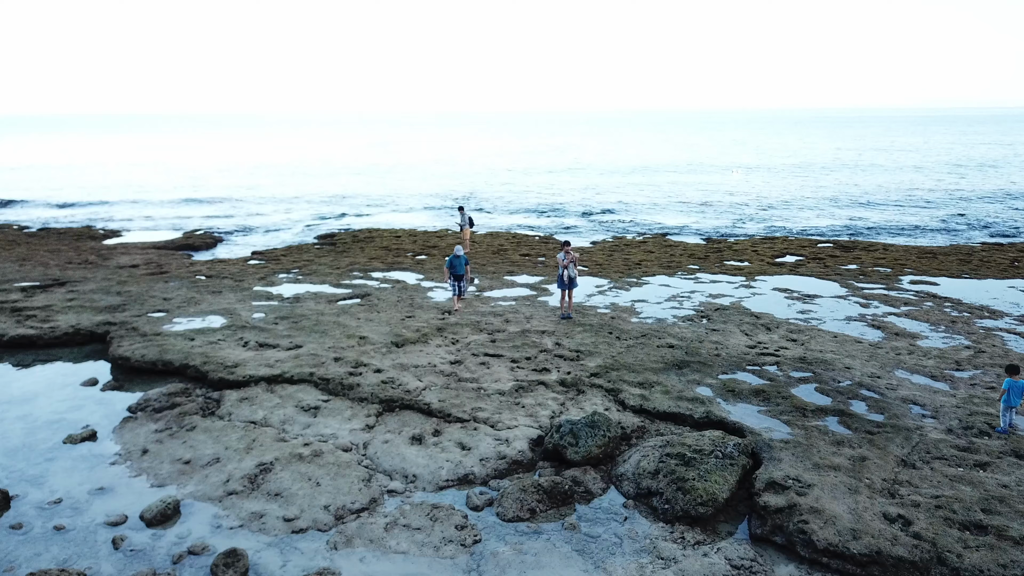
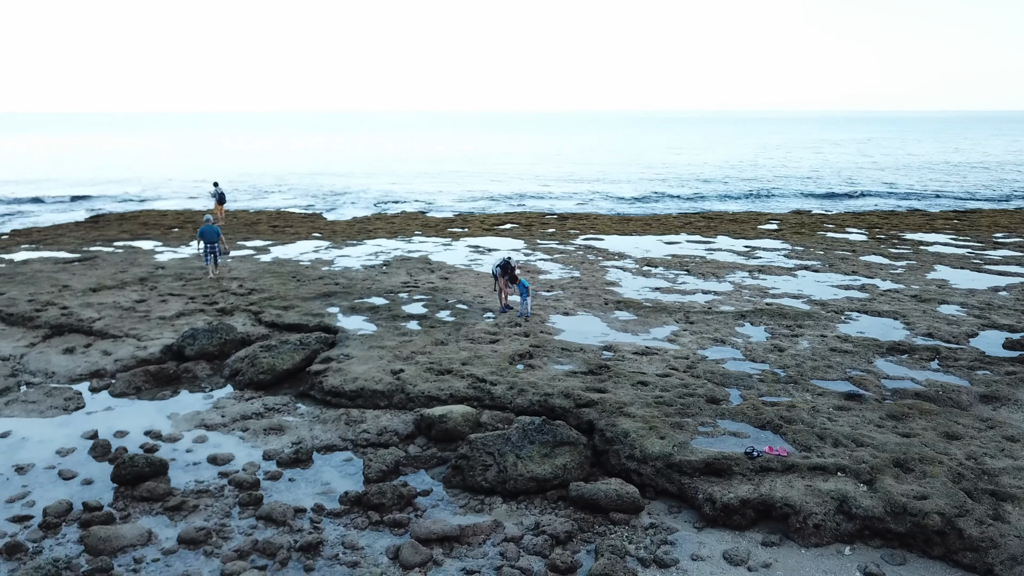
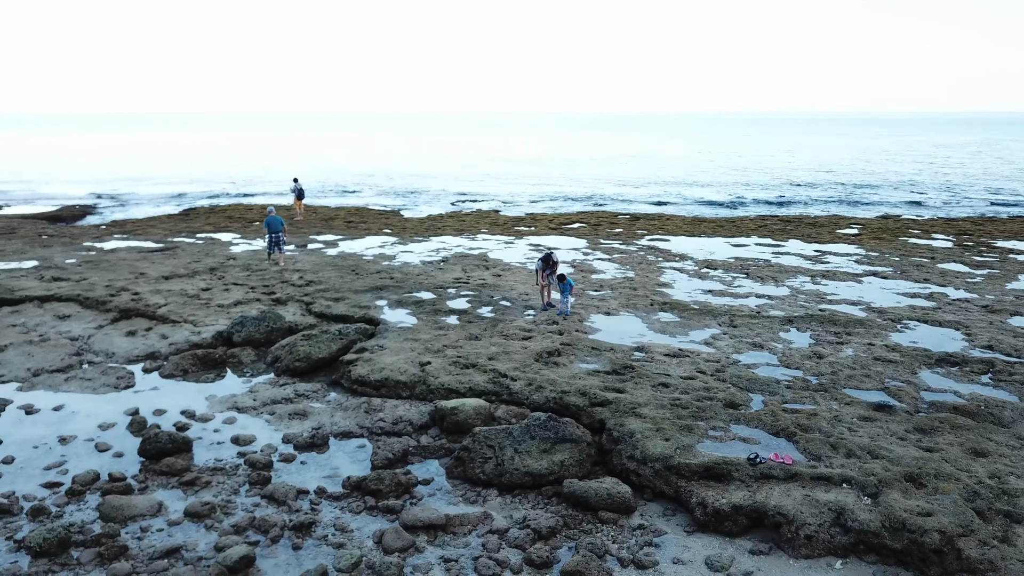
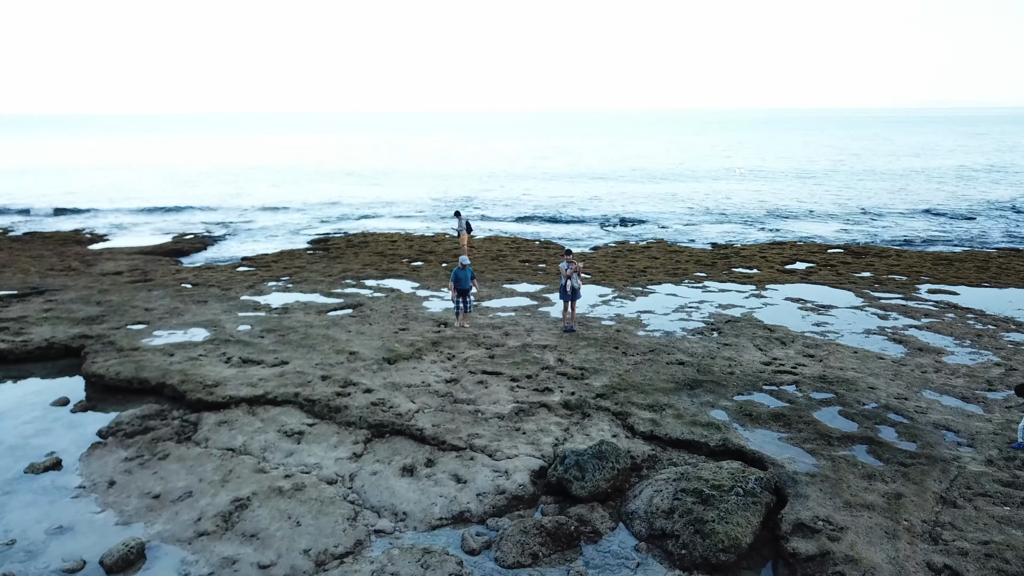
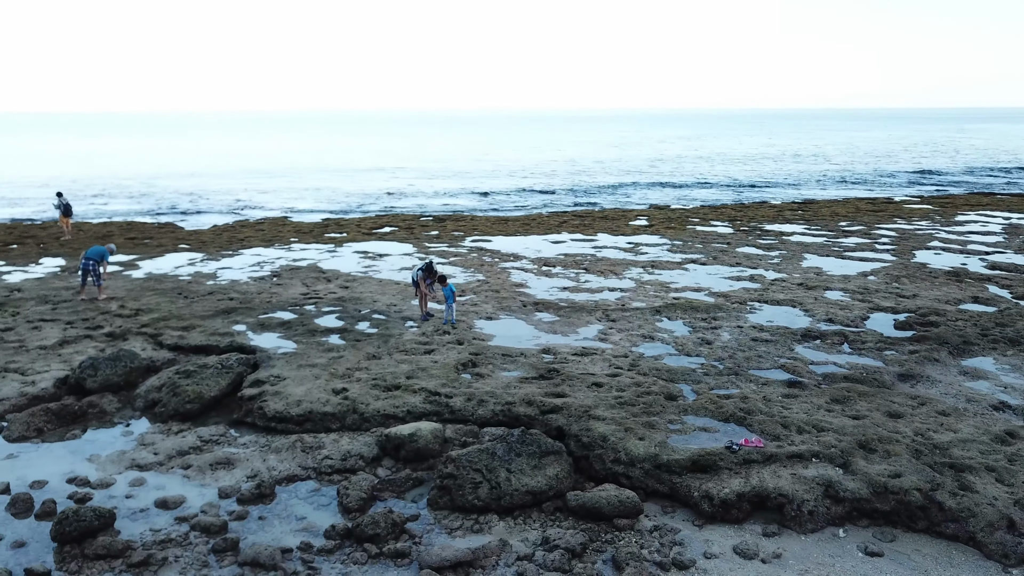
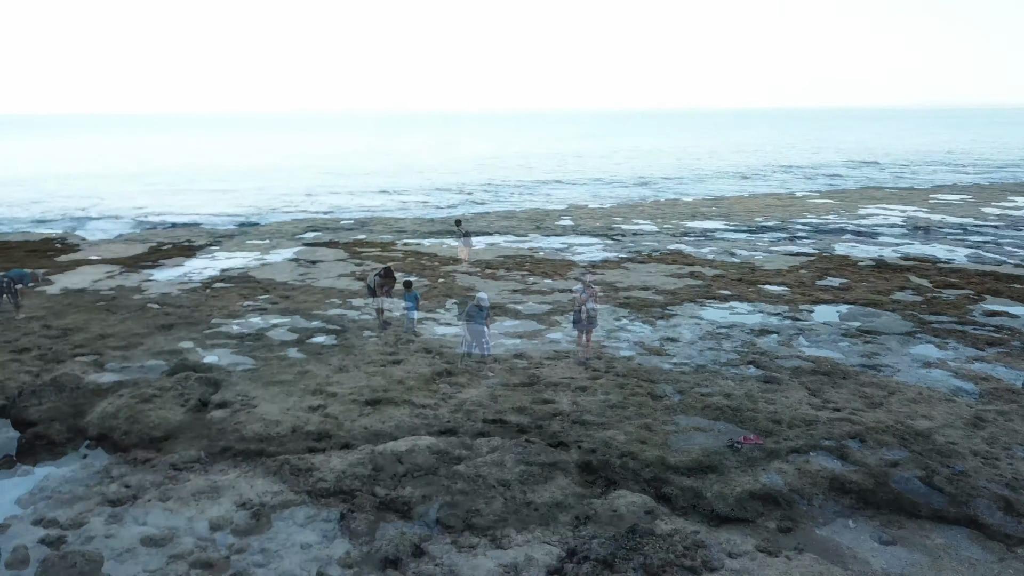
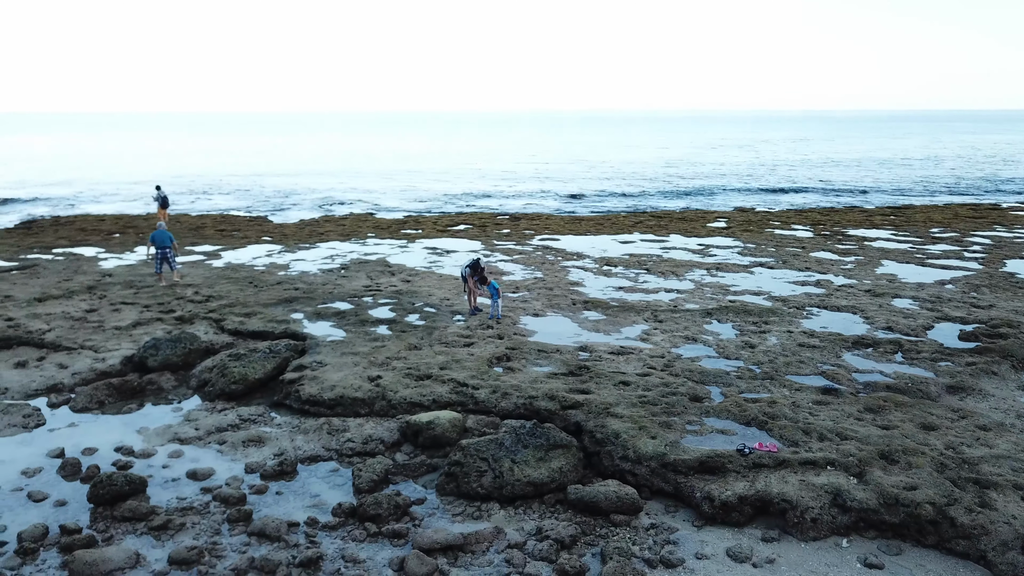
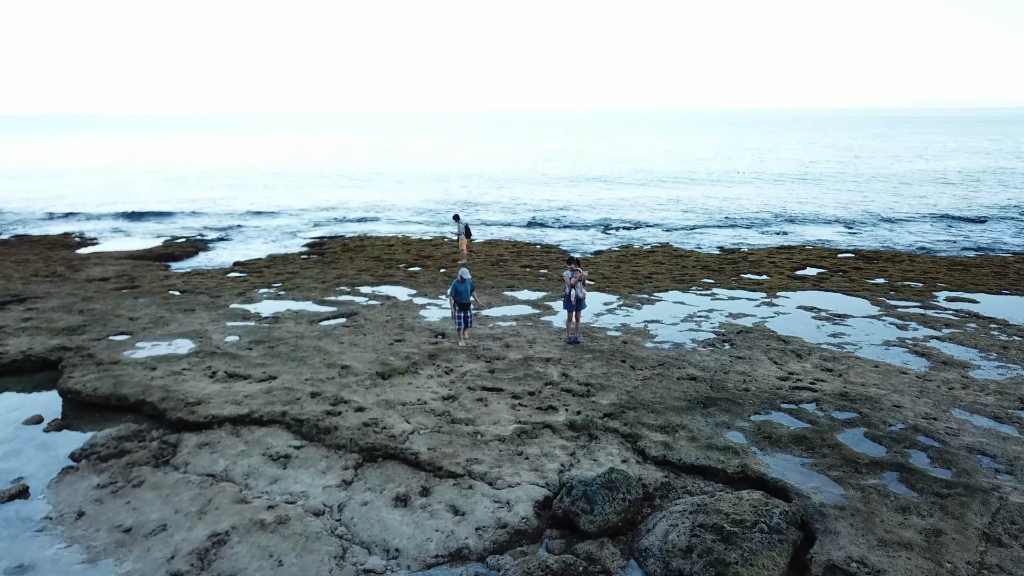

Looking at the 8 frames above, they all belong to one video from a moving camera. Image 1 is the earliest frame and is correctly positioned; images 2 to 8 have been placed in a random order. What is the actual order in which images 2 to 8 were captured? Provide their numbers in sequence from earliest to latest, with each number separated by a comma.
4, 8, 6, 5, 7, 2, 3
